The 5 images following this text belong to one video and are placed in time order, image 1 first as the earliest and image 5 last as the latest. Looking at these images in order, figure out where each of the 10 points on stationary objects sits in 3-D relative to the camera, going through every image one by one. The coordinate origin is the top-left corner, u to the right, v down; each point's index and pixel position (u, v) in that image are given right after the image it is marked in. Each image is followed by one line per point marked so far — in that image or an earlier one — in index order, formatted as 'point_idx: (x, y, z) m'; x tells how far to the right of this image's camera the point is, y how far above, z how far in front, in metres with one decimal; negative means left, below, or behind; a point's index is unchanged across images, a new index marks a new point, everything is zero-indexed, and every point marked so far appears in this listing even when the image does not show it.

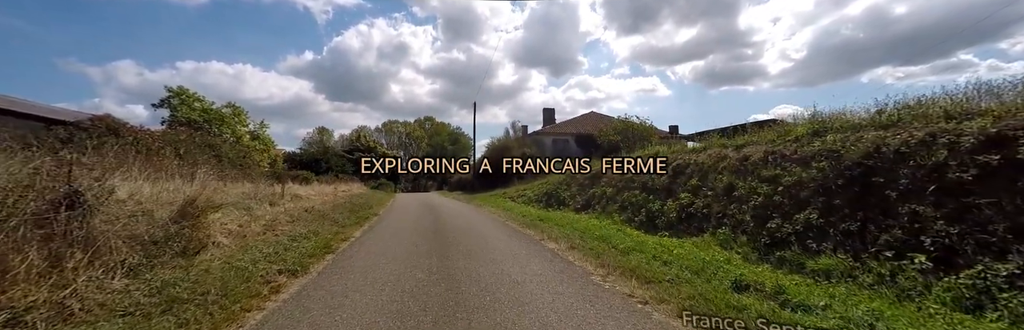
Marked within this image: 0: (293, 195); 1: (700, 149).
0: (-9.6, -1.3, +17.1) m
1: (+5.8, +0.5, +12.0) m
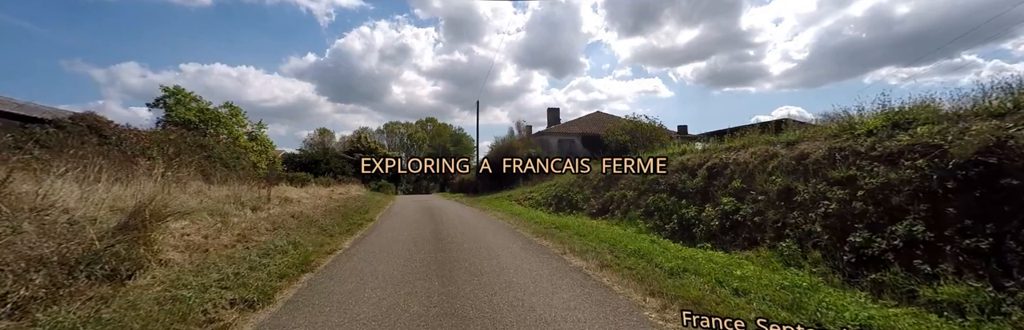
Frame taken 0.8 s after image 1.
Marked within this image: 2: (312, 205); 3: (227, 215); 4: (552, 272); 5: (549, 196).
0: (-9.3, -1.3, +15.7) m
1: (+6.1, +0.5, +10.5) m
2: (-8.1, -1.6, +15.6) m
3: (-7.6, -1.4, +10.4) m
4: (+0.6, -1.7, +6.1) m
5: (+1.8, -1.5, +19.1) m
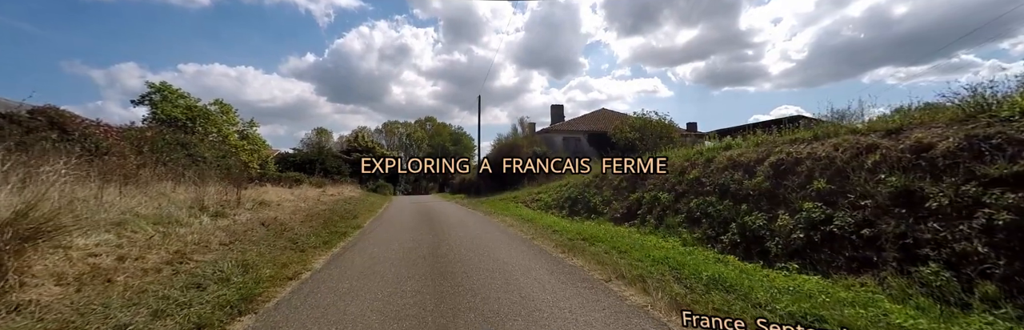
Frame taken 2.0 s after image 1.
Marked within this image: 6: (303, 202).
0: (-8.9, -1.3, +13.7) m
1: (+6.5, +0.6, +8.5) m
2: (-7.7, -1.5, +13.6) m
3: (-7.2, -1.3, +8.4) m
4: (+1.0, -1.6, +4.1) m
5: (+2.2, -1.4, +17.1) m
6: (-9.0, -1.6, +16.8) m
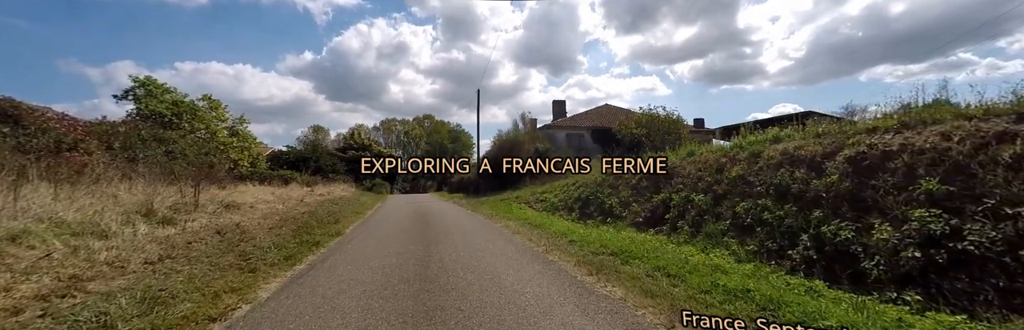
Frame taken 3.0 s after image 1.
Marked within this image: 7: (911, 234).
0: (-8.8, -1.2, +11.9) m
1: (+6.7, +0.7, +6.8) m
2: (-7.6, -1.4, +11.8) m
3: (-7.1, -1.2, +6.6) m
4: (+1.2, -1.5, +2.4) m
5: (+2.3, -1.3, +15.4) m
6: (-8.9, -1.5, +15.1) m
7: (+5.2, -0.9, +5.1) m
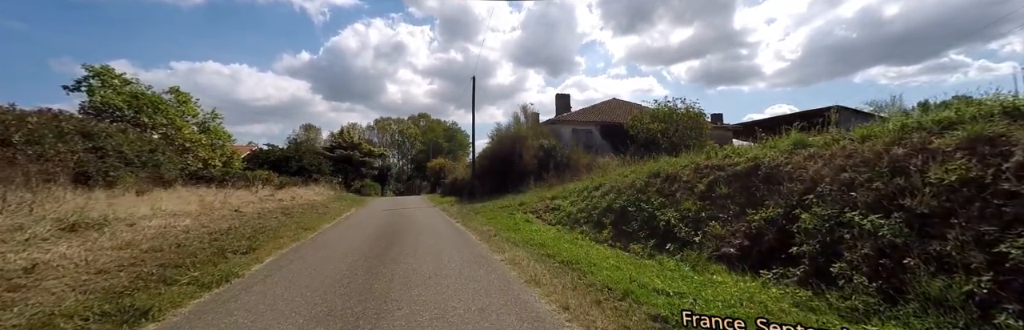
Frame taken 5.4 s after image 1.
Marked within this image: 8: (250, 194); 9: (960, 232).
0: (-8.6, -1.1, +7.8) m
1: (+6.9, +0.7, +2.7) m
2: (-7.4, -1.4, +7.6) m
3: (-6.9, -1.1, +2.4) m
4: (+1.4, -1.5, -1.7) m
5: (+2.4, -1.2, +11.3) m
6: (-8.7, -1.4, +10.9) m
7: (+5.4, -0.8, +1.0) m
8: (-12.8, -1.4, +19.1) m
9: (+4.8, -0.7, +4.2) m
